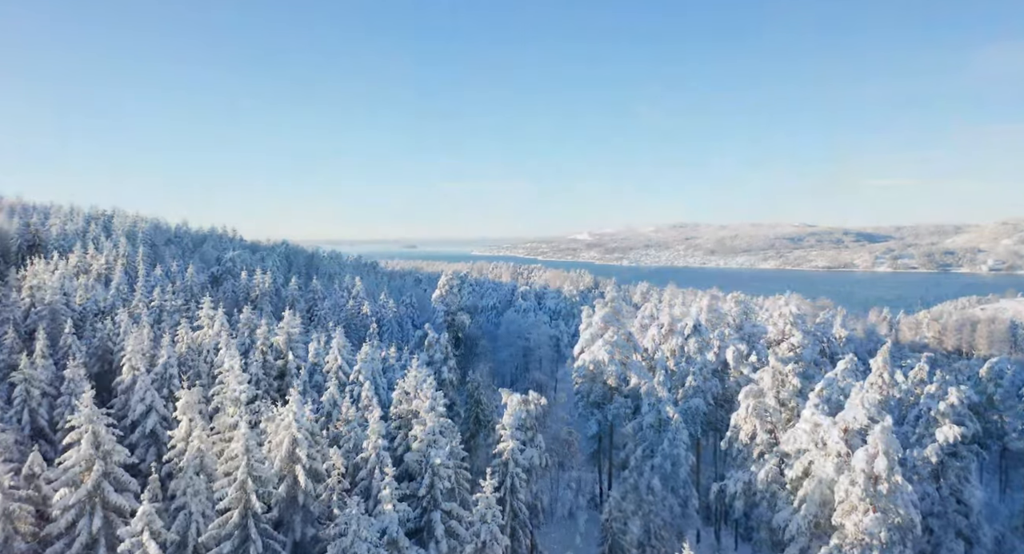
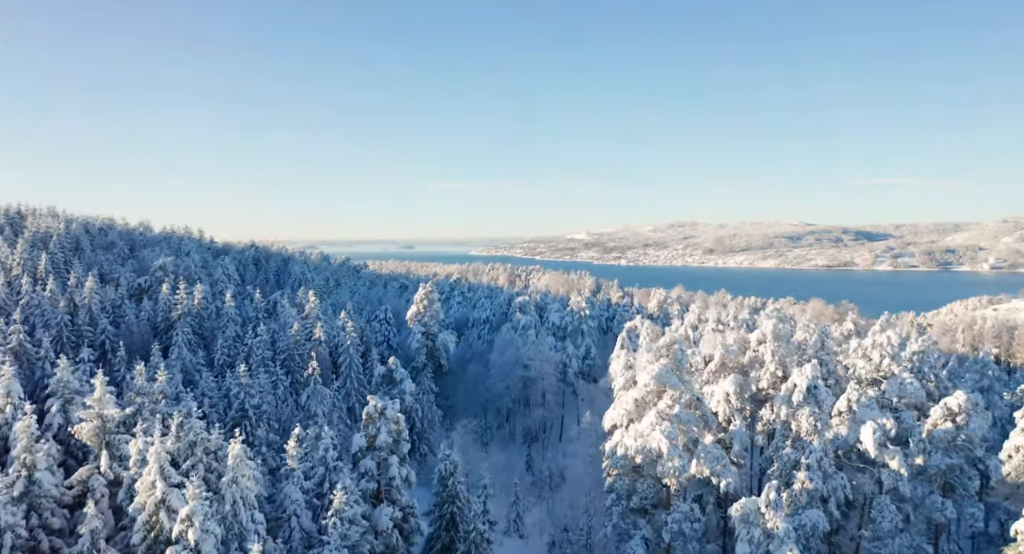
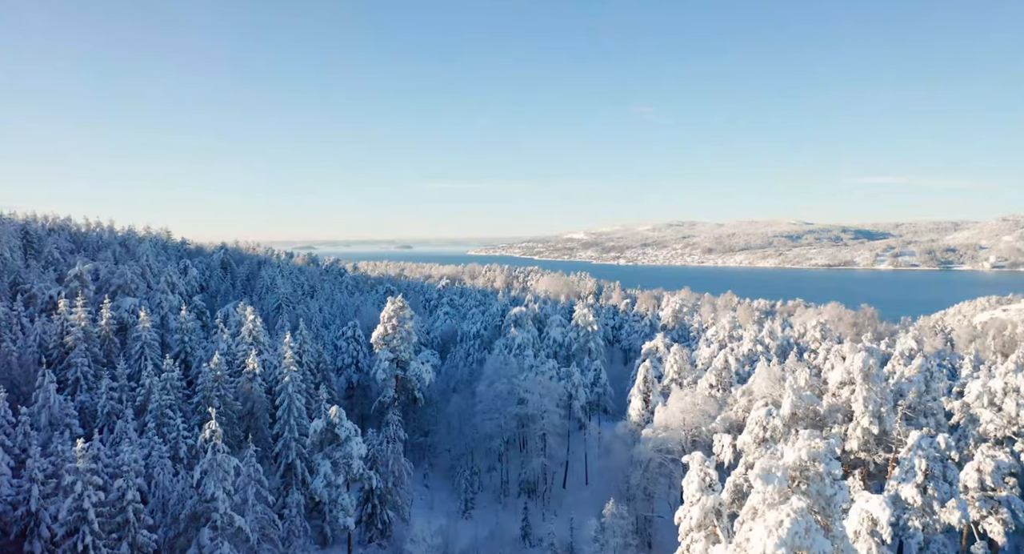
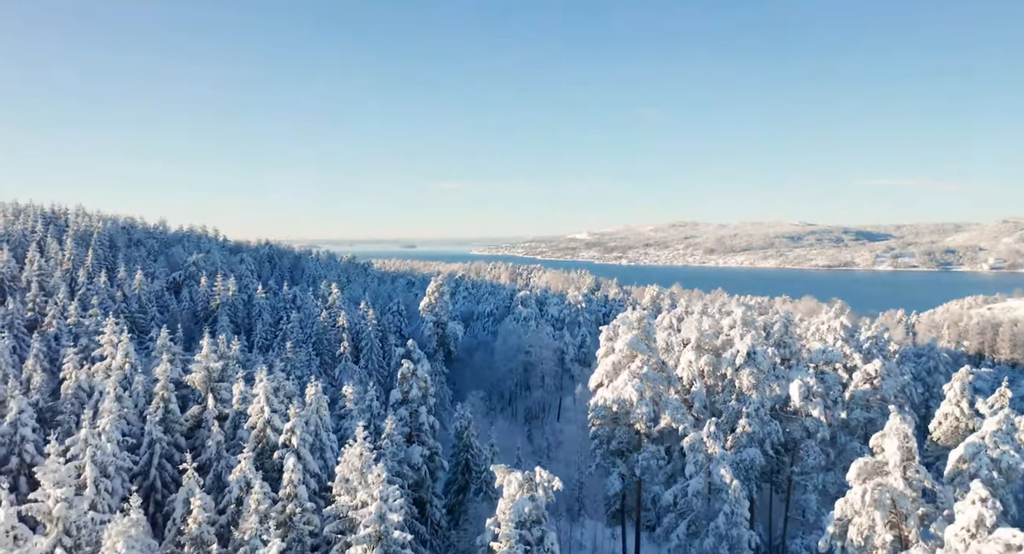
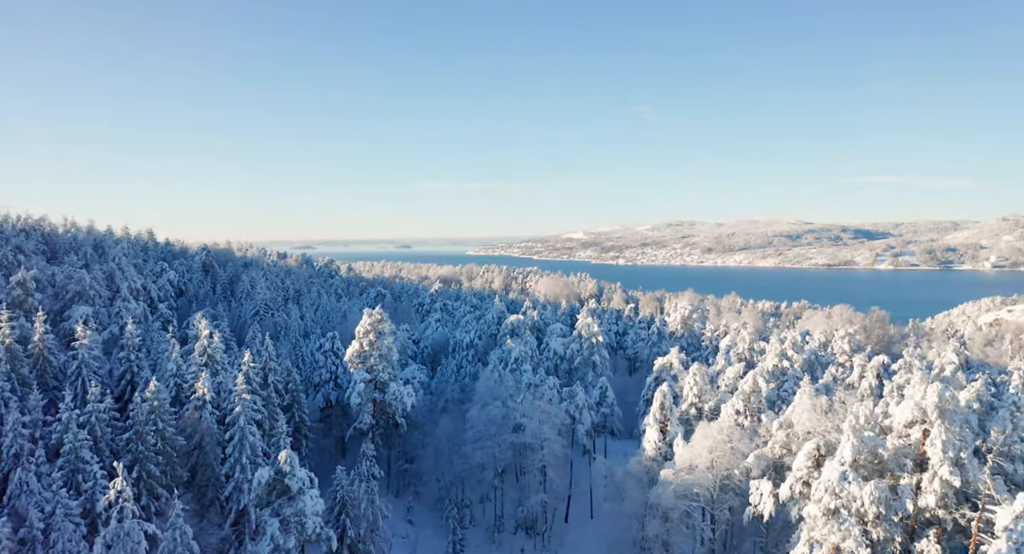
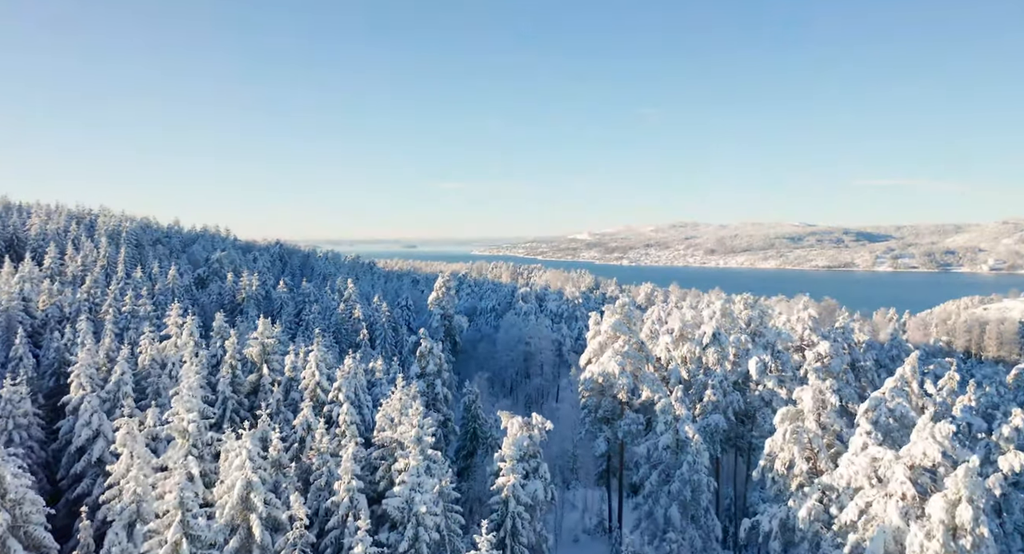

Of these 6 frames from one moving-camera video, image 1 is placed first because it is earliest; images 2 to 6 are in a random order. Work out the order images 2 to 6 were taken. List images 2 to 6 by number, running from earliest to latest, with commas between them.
6, 4, 2, 3, 5
